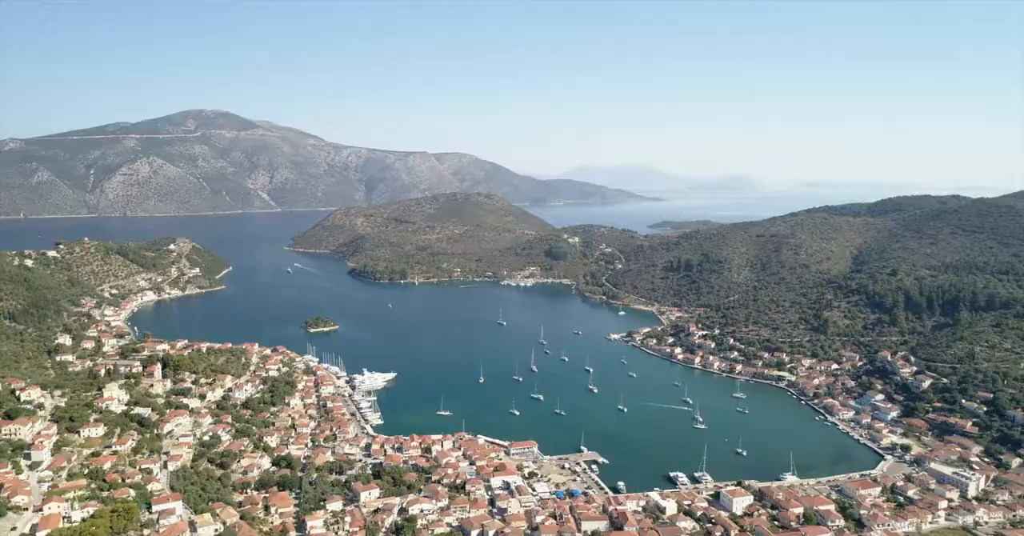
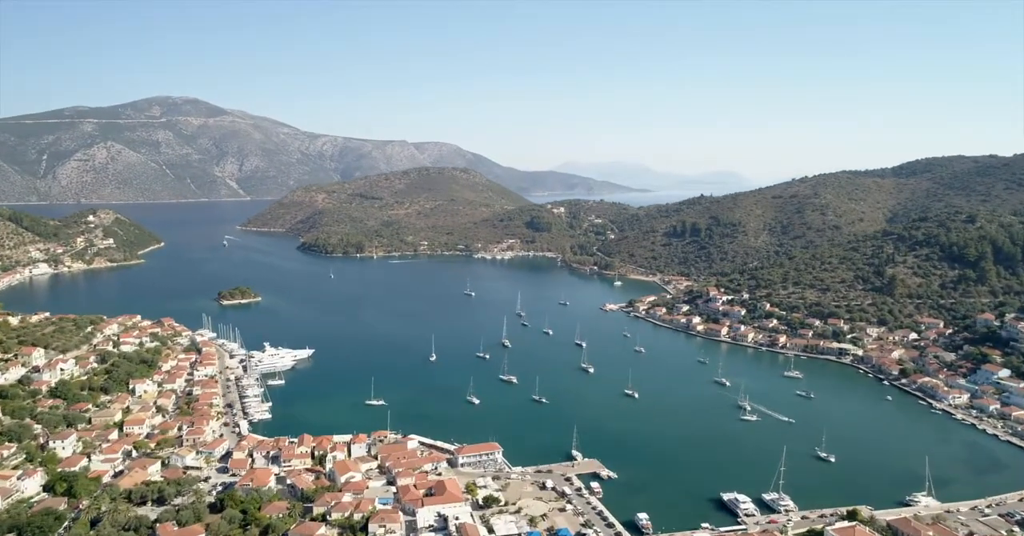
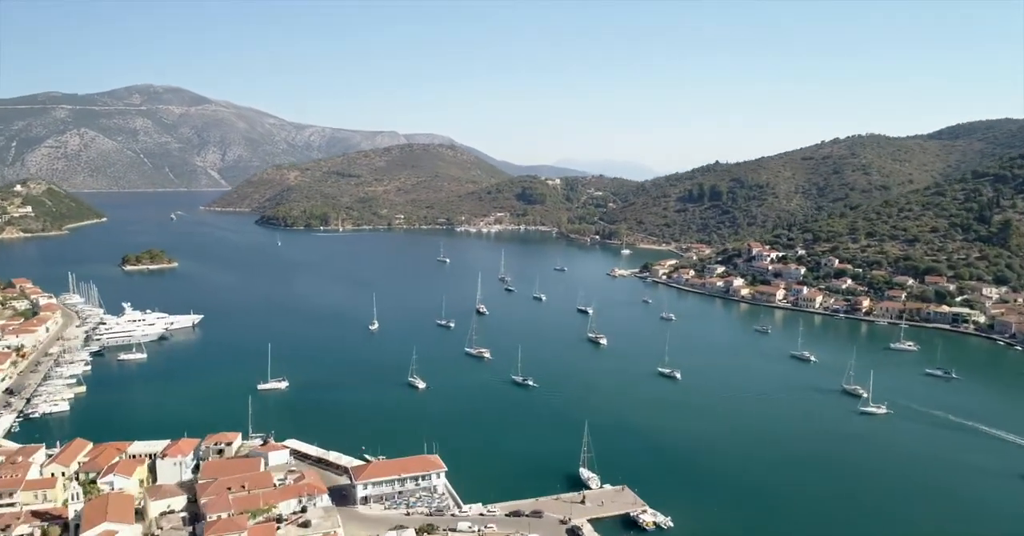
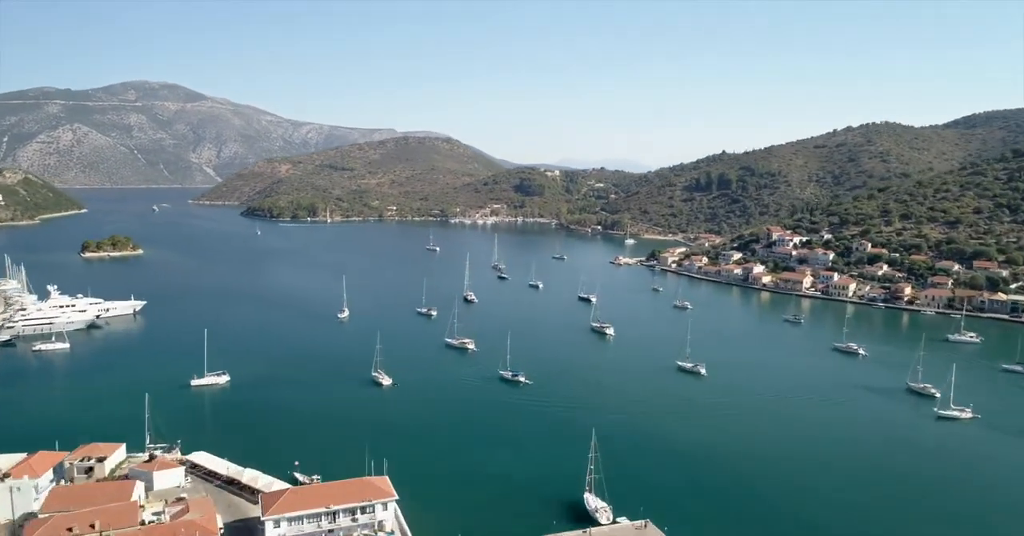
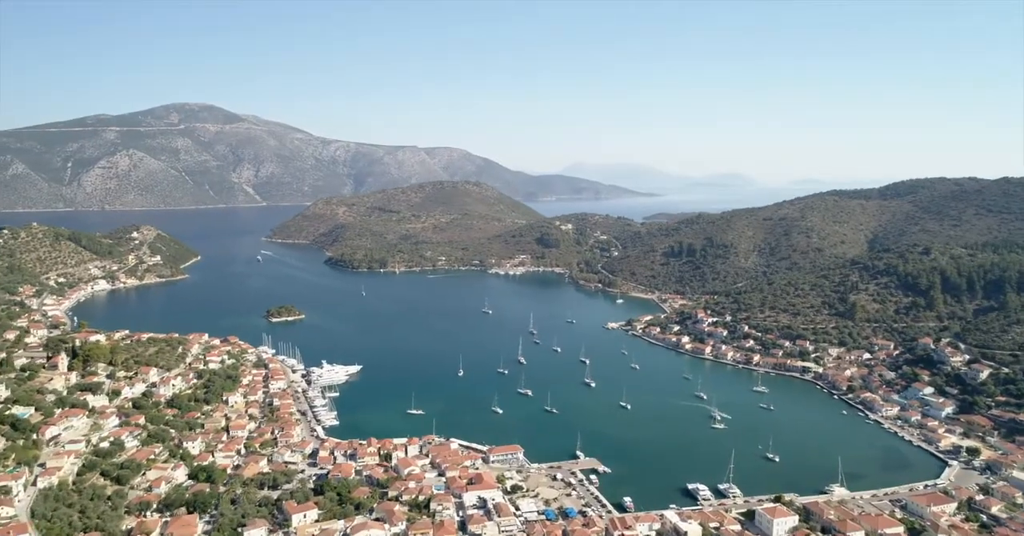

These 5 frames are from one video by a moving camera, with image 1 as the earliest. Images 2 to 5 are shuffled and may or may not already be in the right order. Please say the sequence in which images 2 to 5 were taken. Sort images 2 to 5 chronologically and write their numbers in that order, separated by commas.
5, 2, 3, 4
